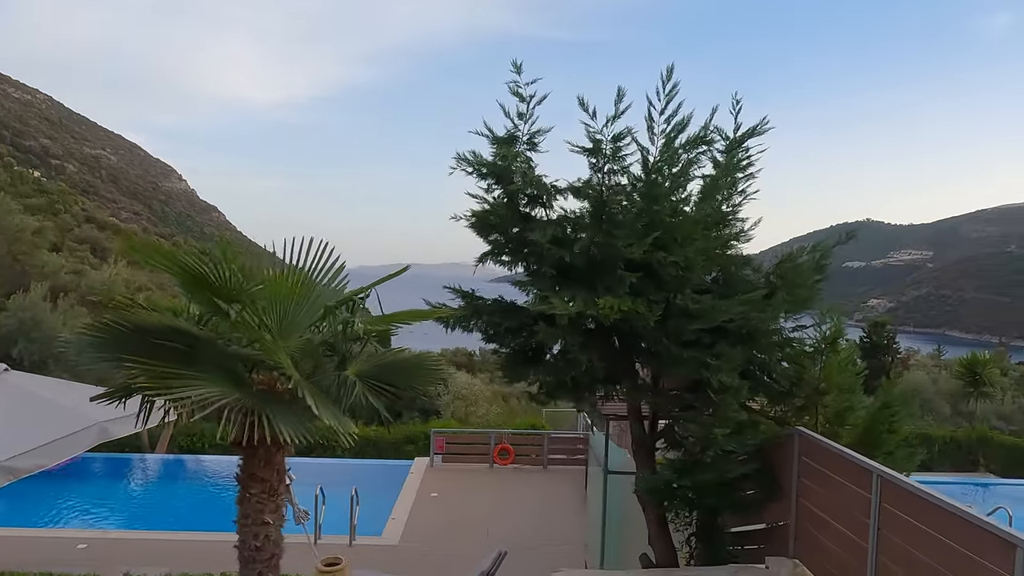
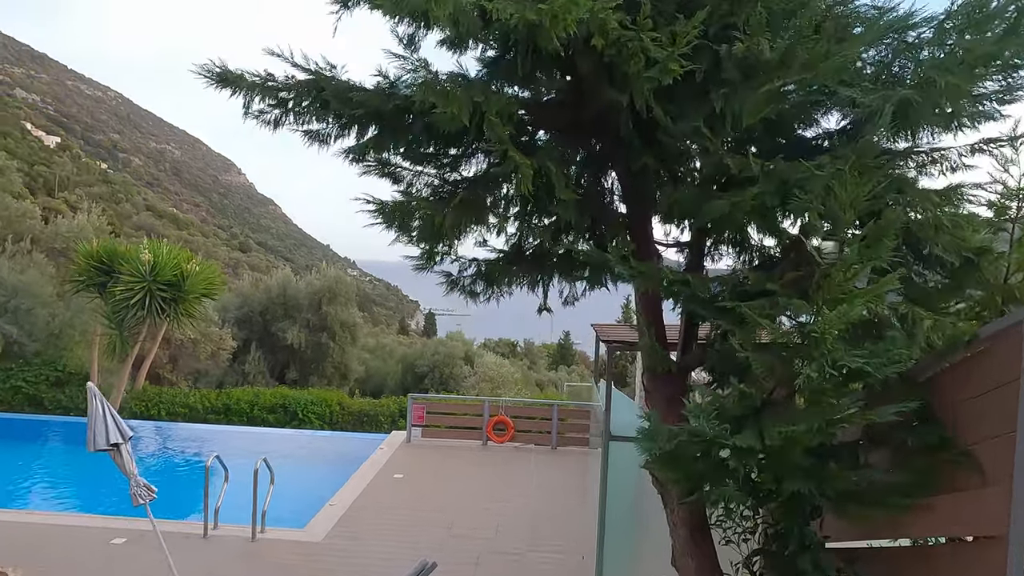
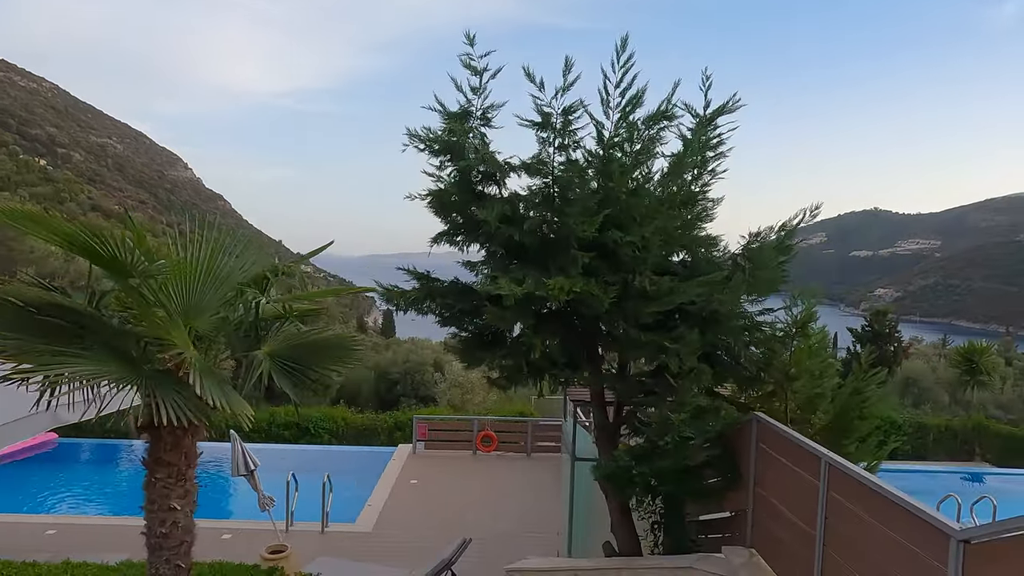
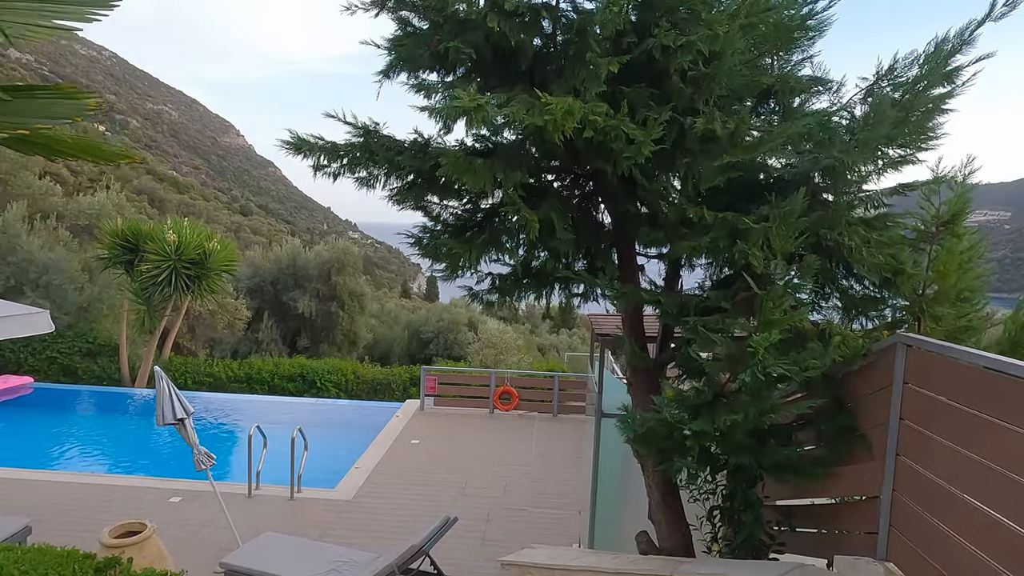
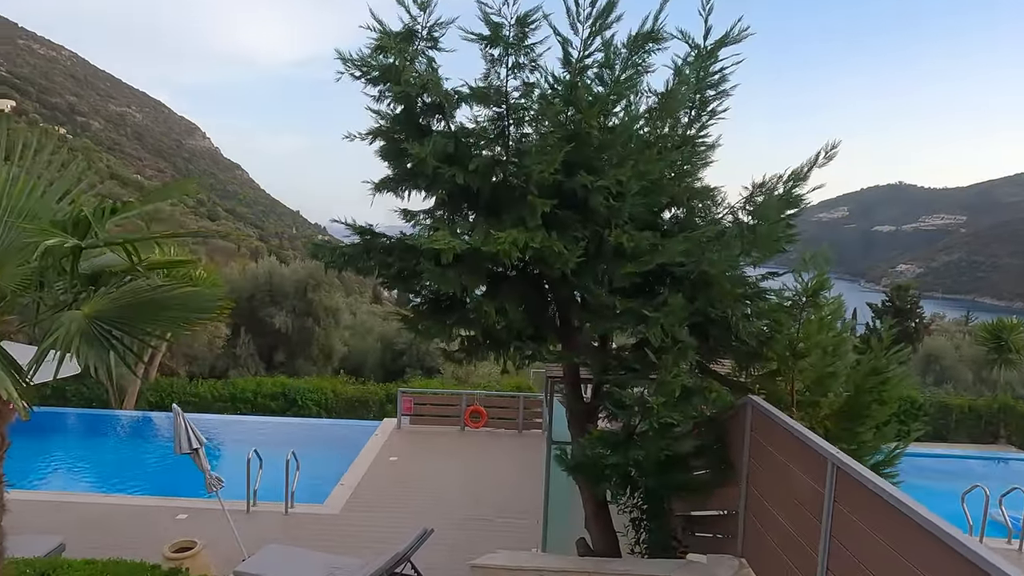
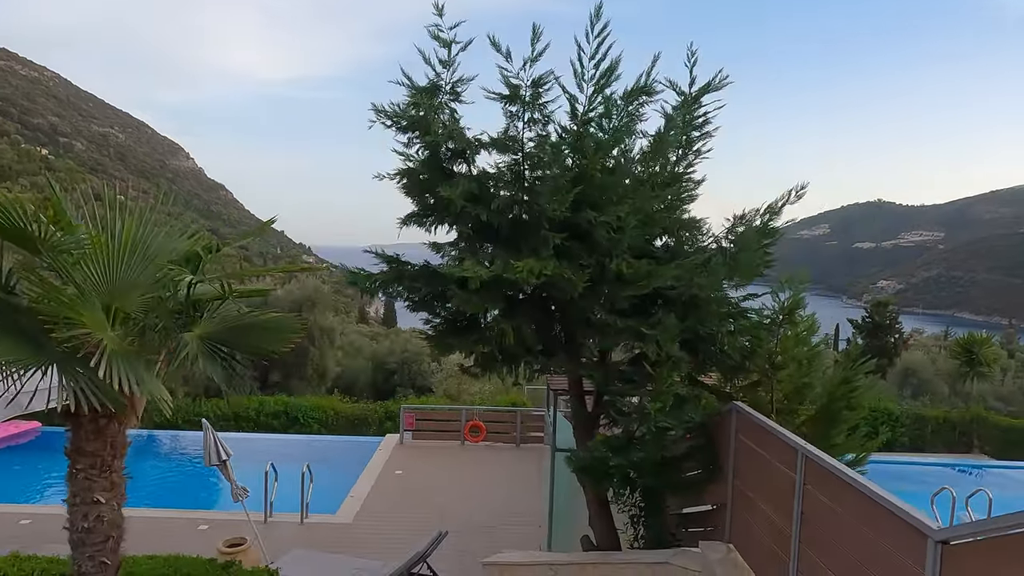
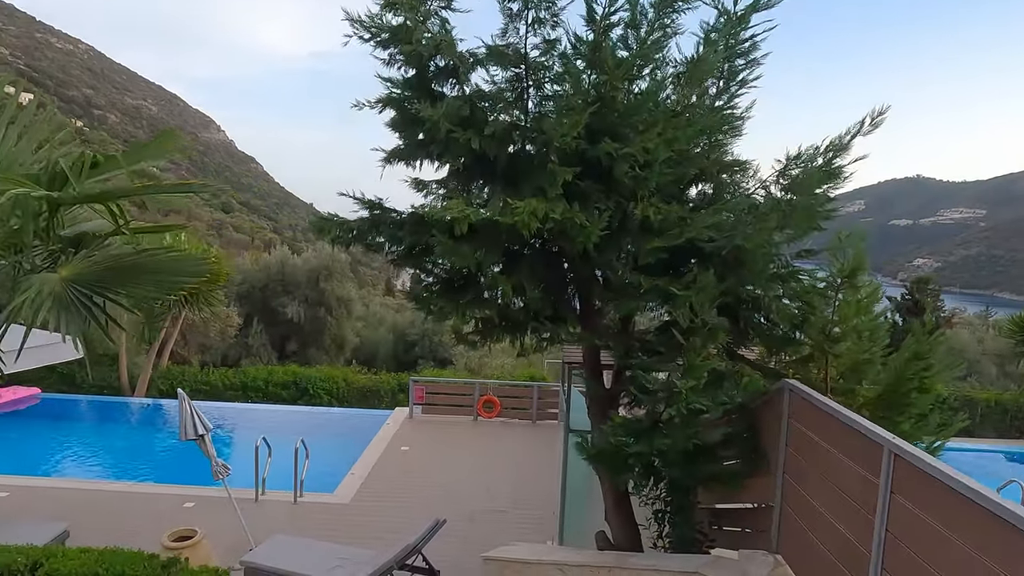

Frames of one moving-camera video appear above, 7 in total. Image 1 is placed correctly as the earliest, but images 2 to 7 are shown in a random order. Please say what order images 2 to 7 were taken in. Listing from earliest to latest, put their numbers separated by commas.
3, 6, 5, 7, 4, 2
